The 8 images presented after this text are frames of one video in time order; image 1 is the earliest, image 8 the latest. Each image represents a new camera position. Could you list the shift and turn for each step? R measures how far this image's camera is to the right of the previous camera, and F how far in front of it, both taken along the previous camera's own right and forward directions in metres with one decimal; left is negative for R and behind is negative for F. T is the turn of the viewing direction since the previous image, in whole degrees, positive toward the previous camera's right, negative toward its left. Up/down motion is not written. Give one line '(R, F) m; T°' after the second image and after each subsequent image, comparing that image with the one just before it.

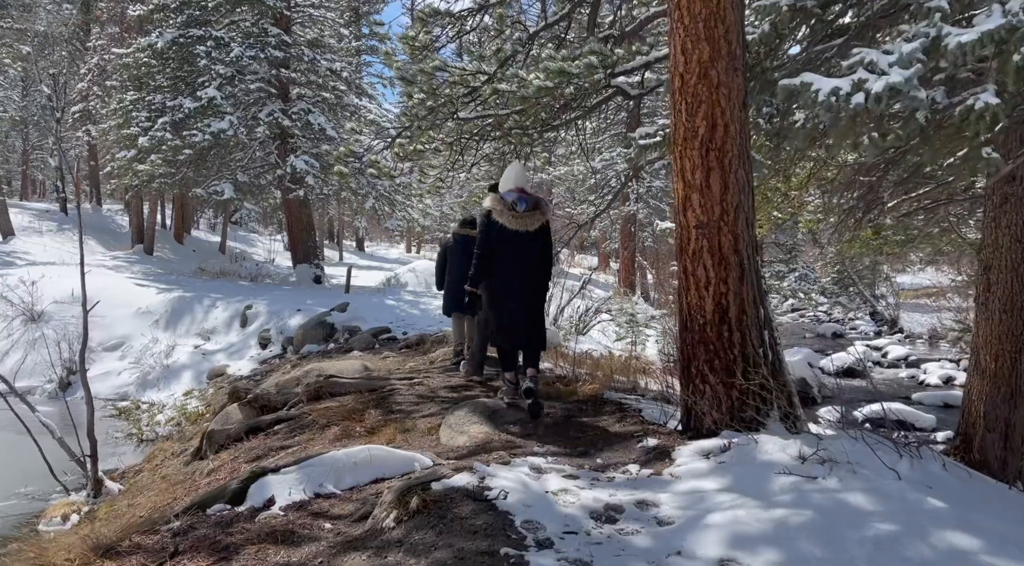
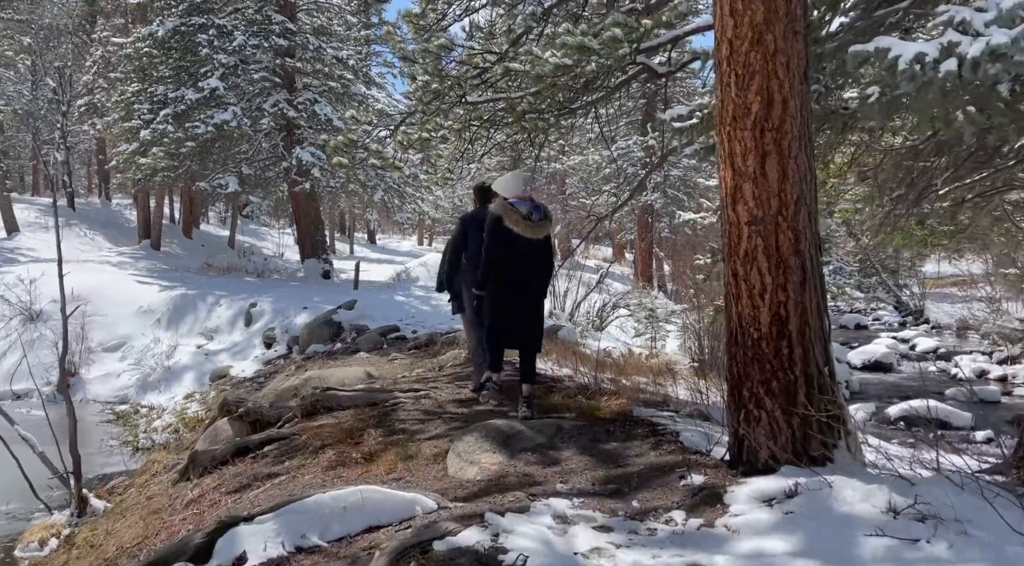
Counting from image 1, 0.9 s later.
(0.0, +0.6) m; -1°
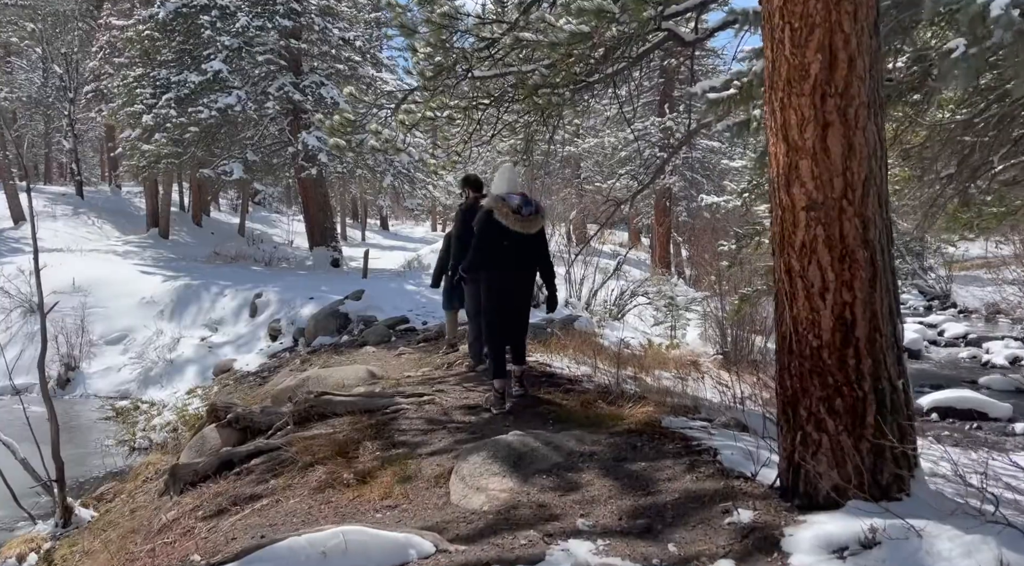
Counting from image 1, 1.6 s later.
(0.0, +0.6) m; -1°
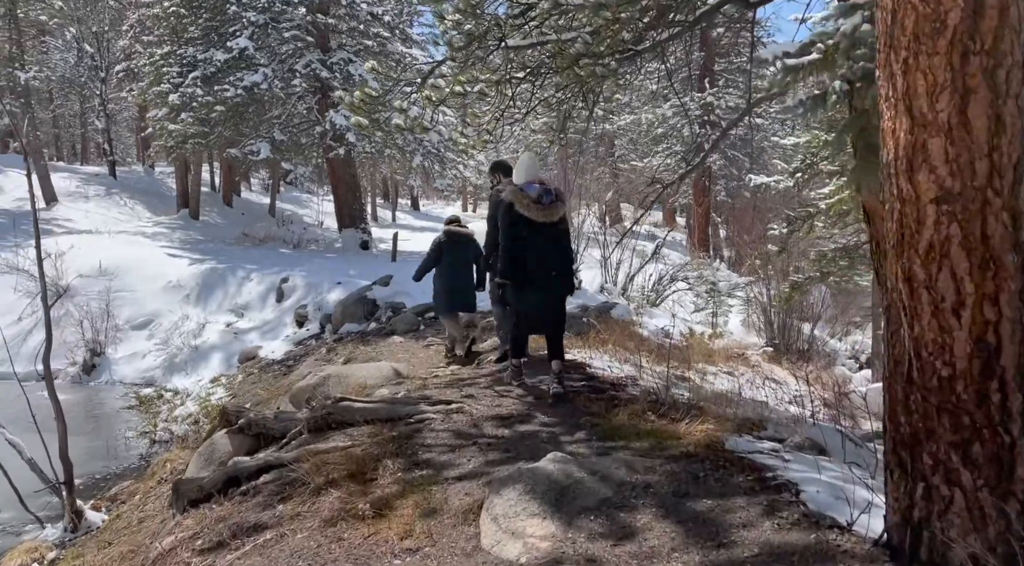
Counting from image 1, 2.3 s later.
(0.0, +0.6) m; -2°
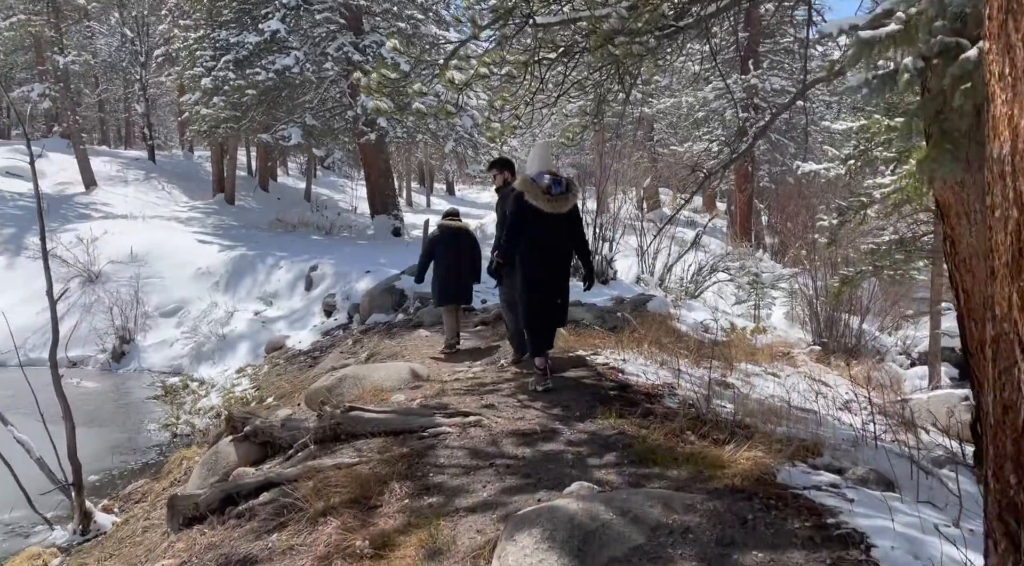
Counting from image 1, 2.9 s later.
(+0.1, +0.4) m; -3°
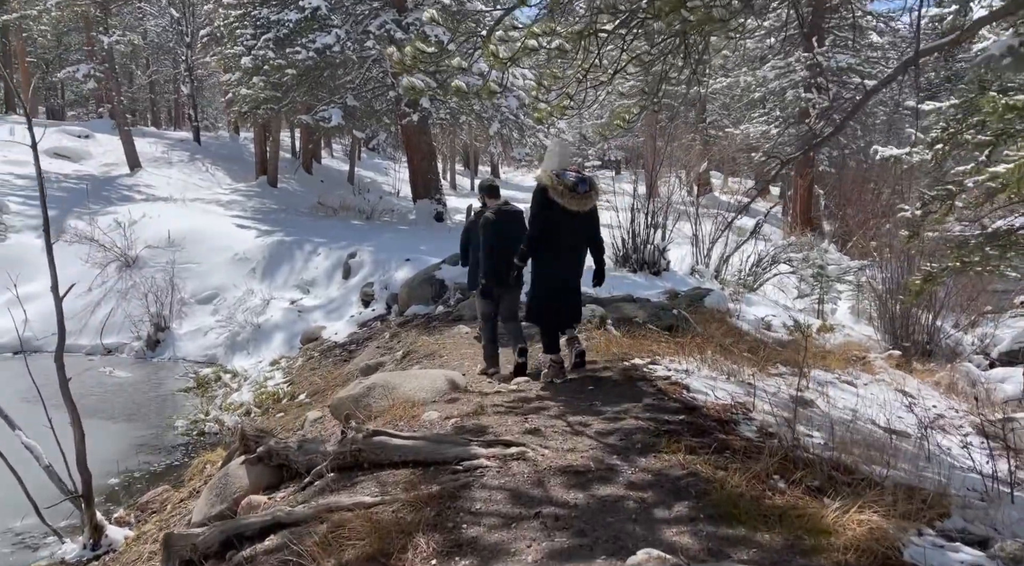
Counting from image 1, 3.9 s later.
(0.0, +0.7) m; -3°
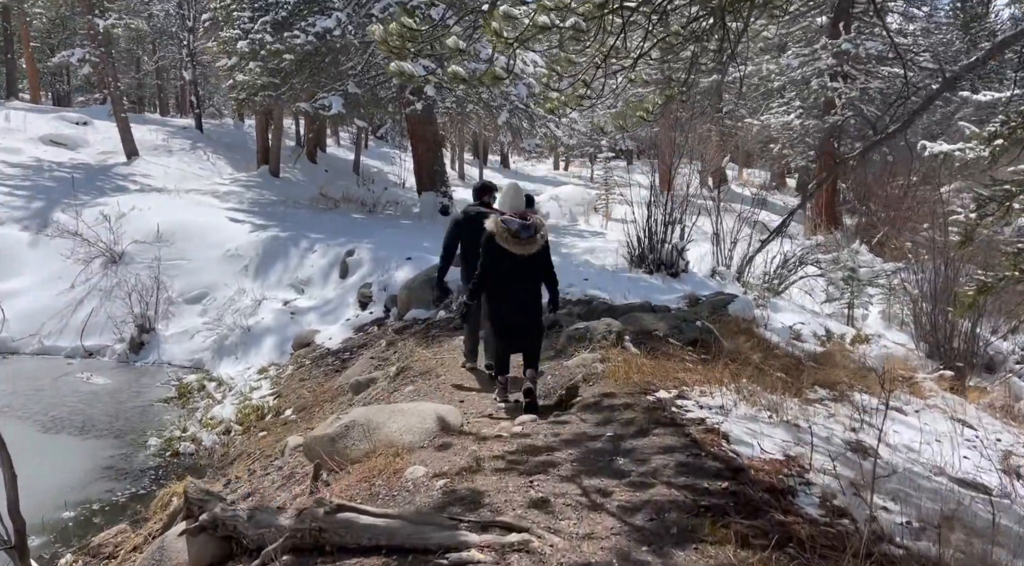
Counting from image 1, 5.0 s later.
(0.0, +0.8) m; -1°
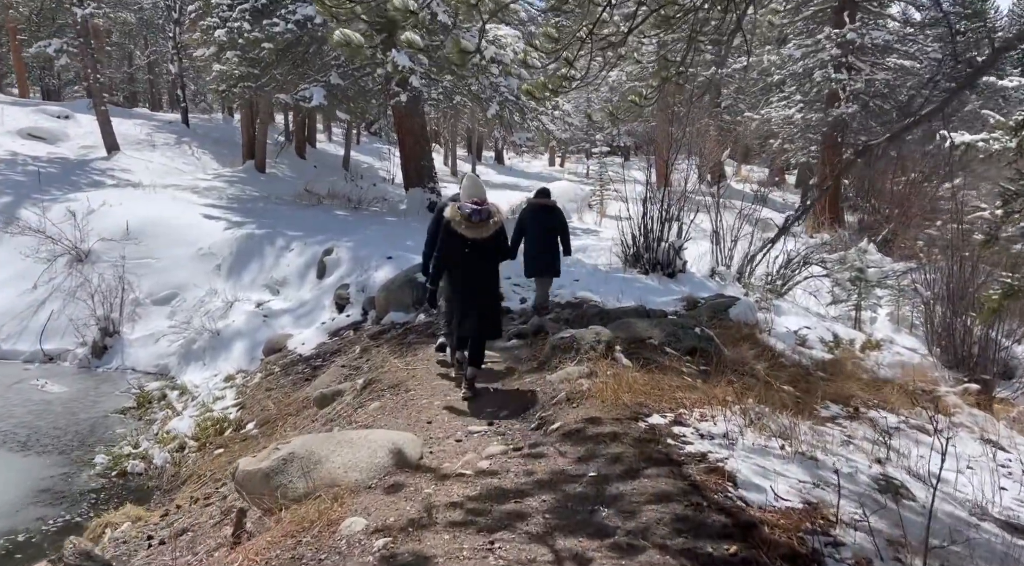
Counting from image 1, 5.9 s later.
(+0.1, +0.7) m; 0°
